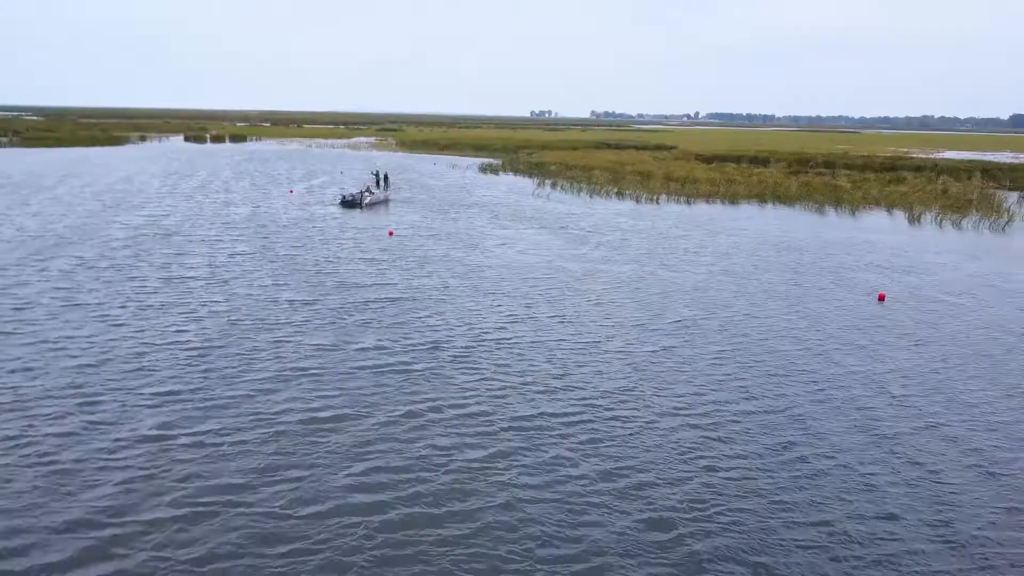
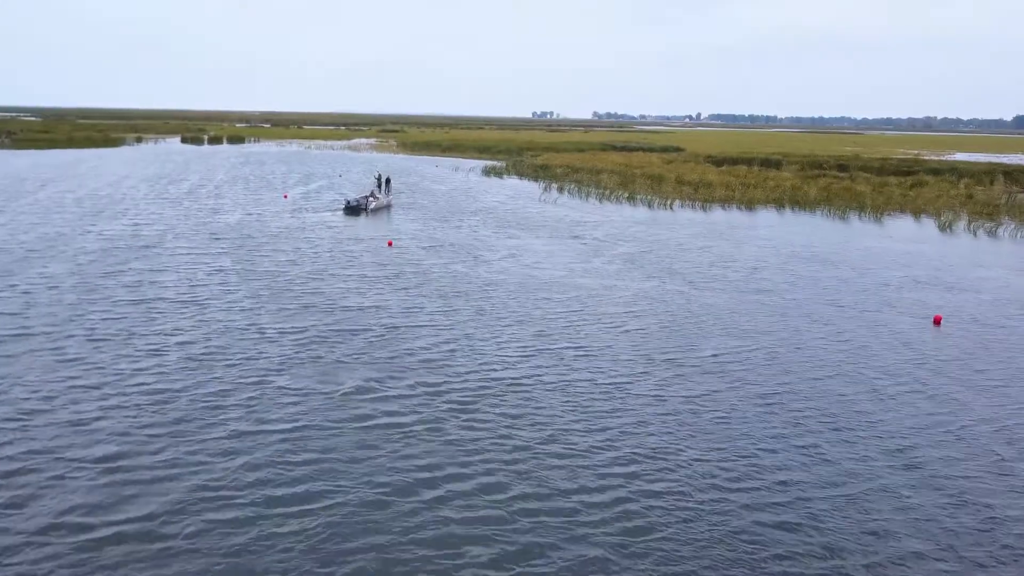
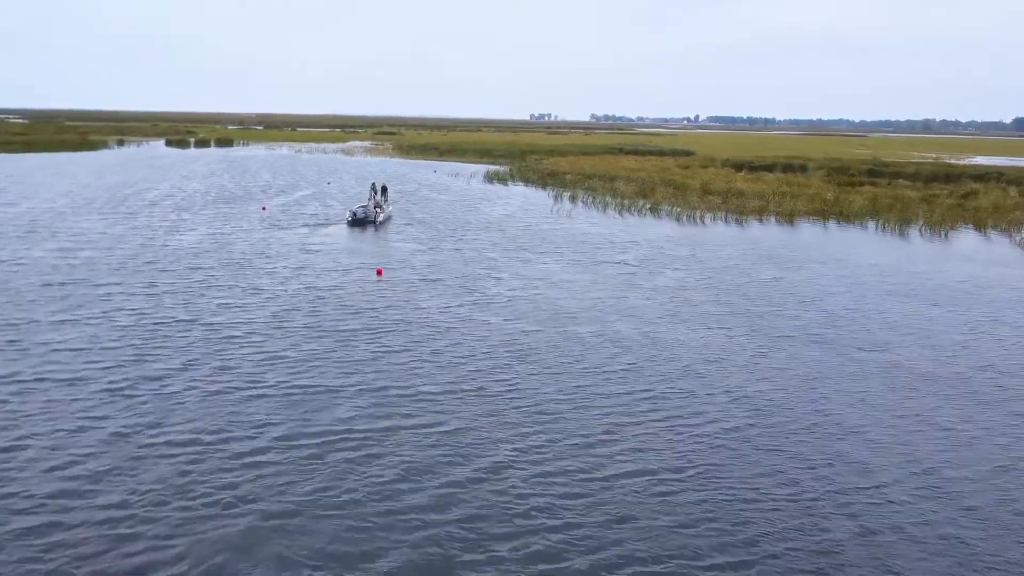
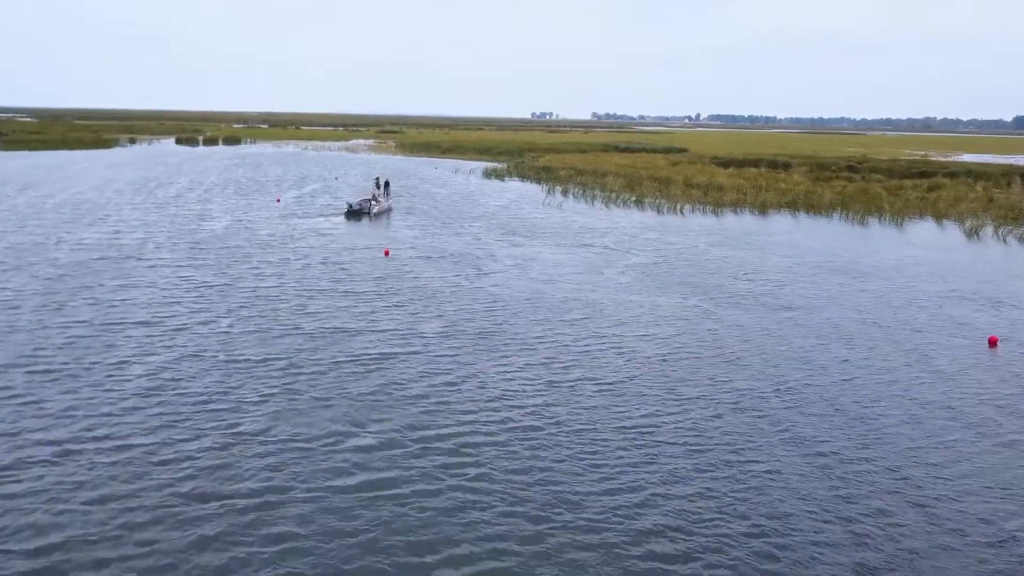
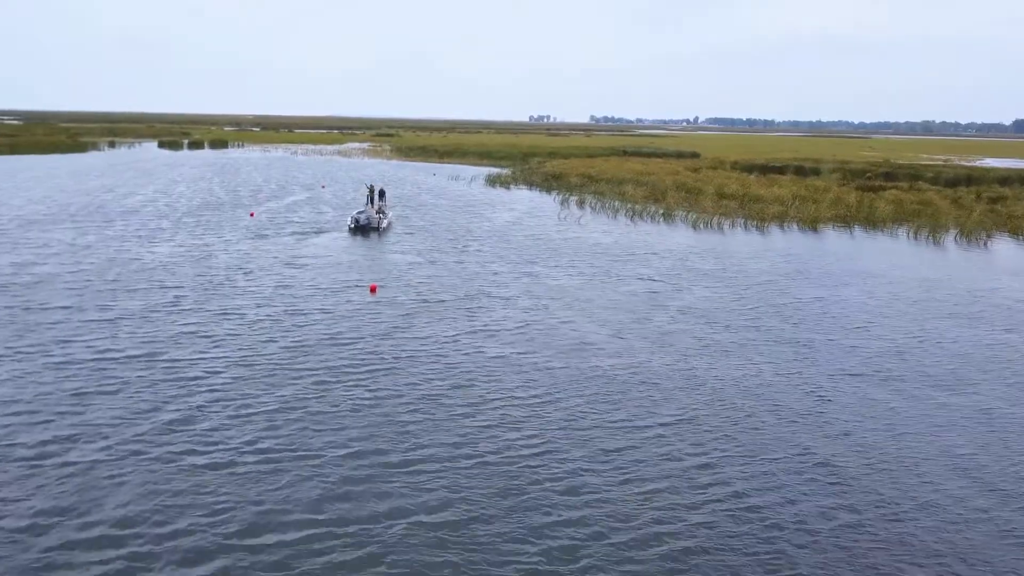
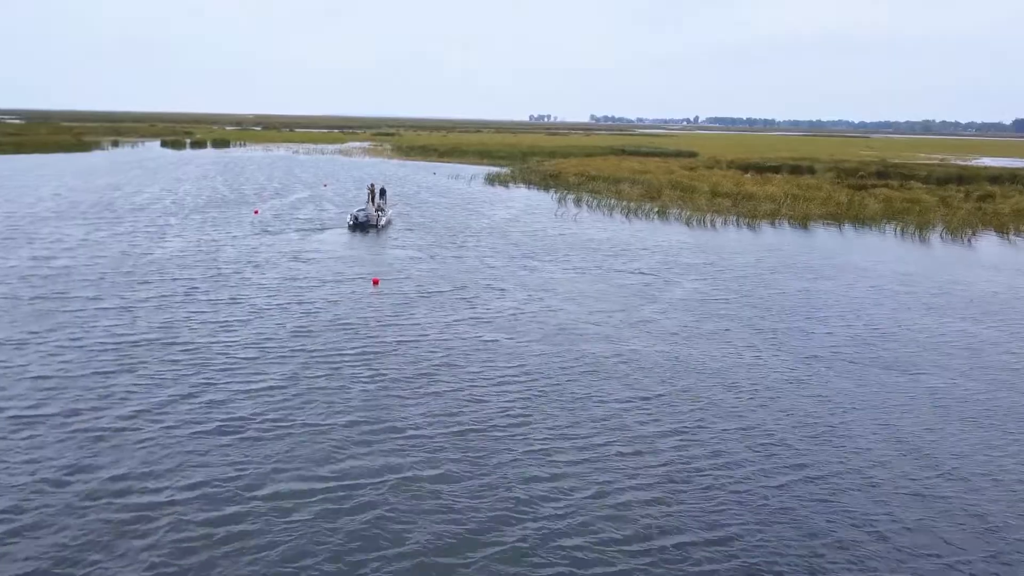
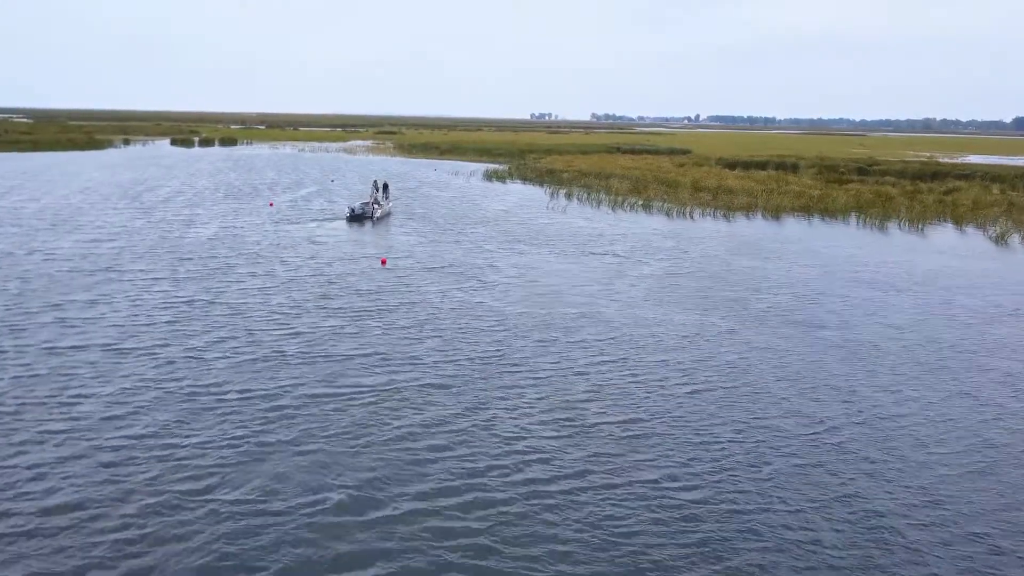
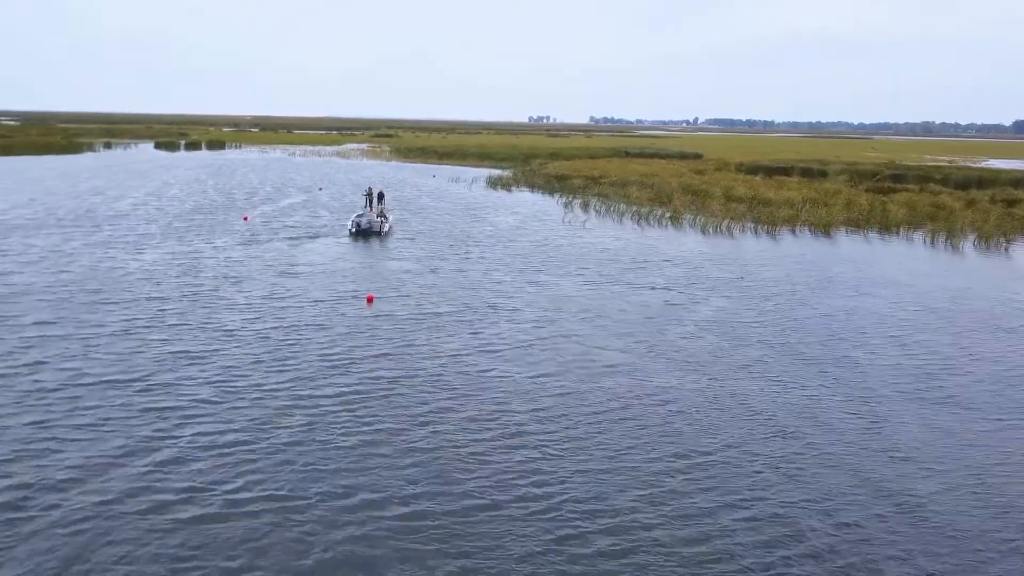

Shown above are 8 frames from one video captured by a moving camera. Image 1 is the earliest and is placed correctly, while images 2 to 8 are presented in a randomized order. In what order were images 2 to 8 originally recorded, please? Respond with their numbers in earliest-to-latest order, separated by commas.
2, 4, 7, 3, 6, 5, 8
